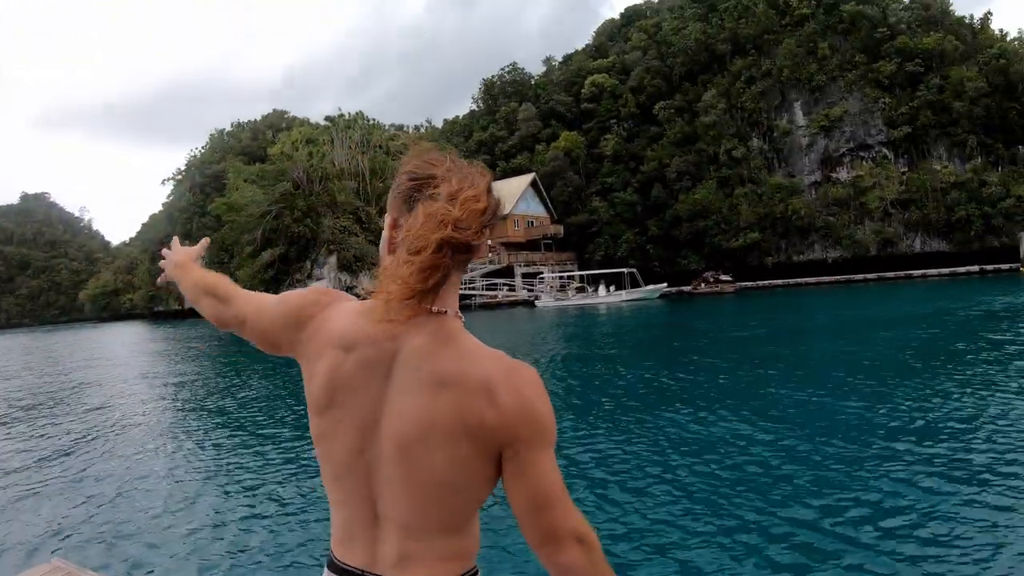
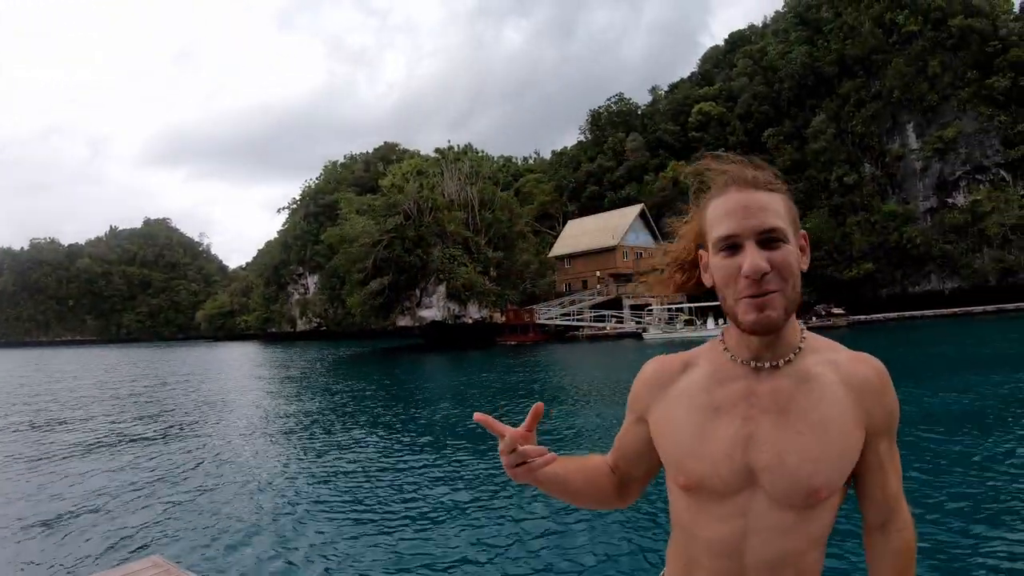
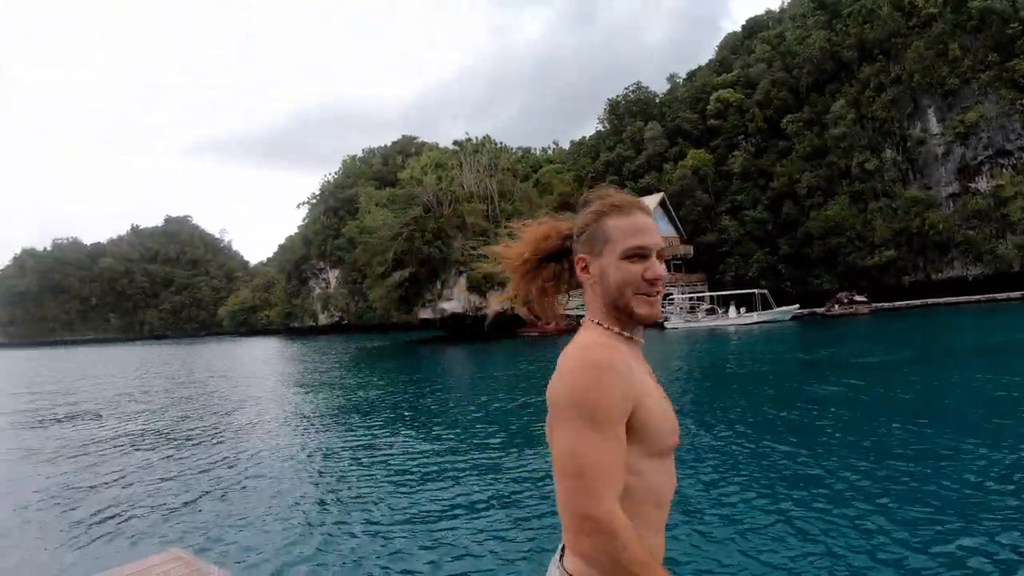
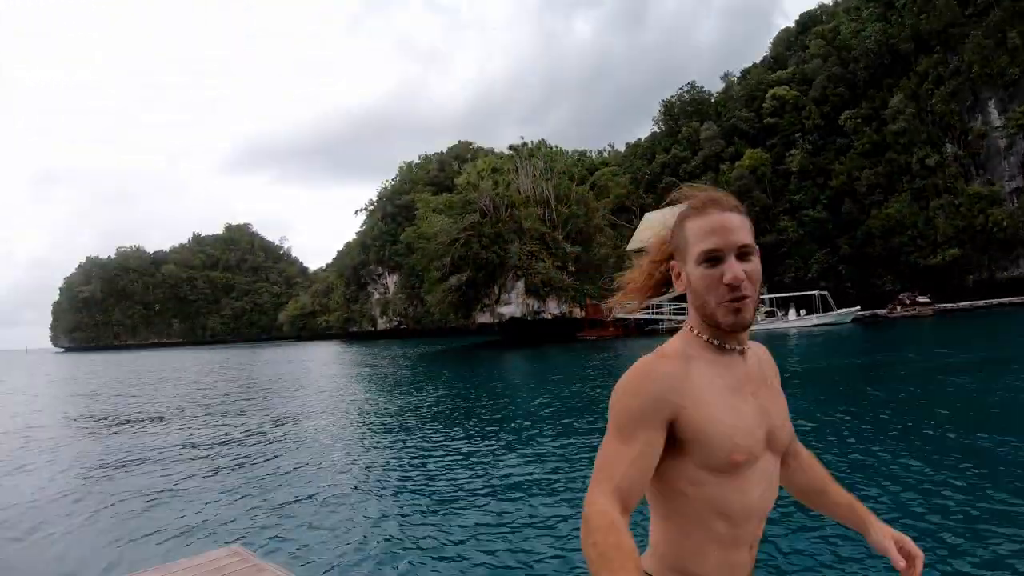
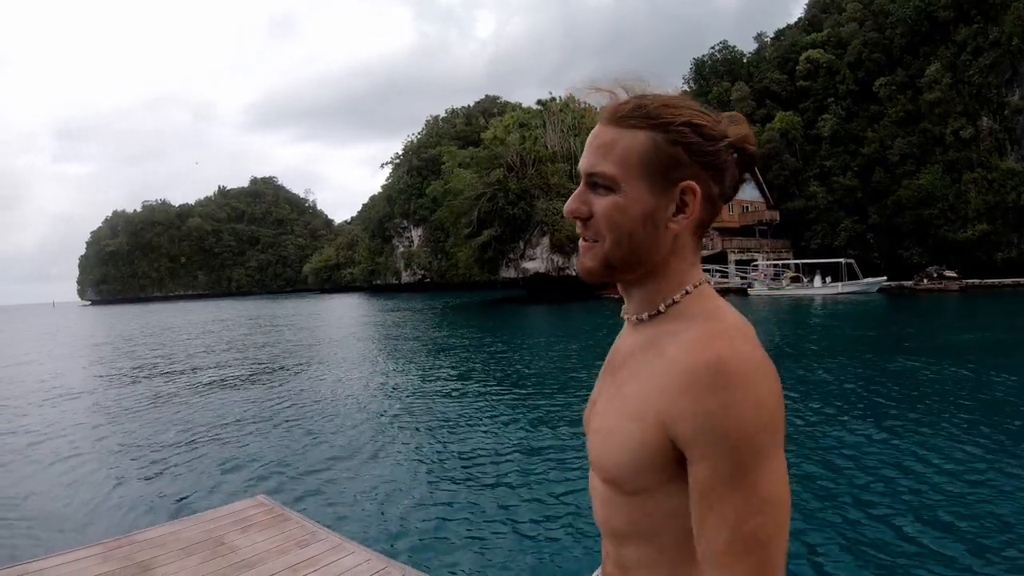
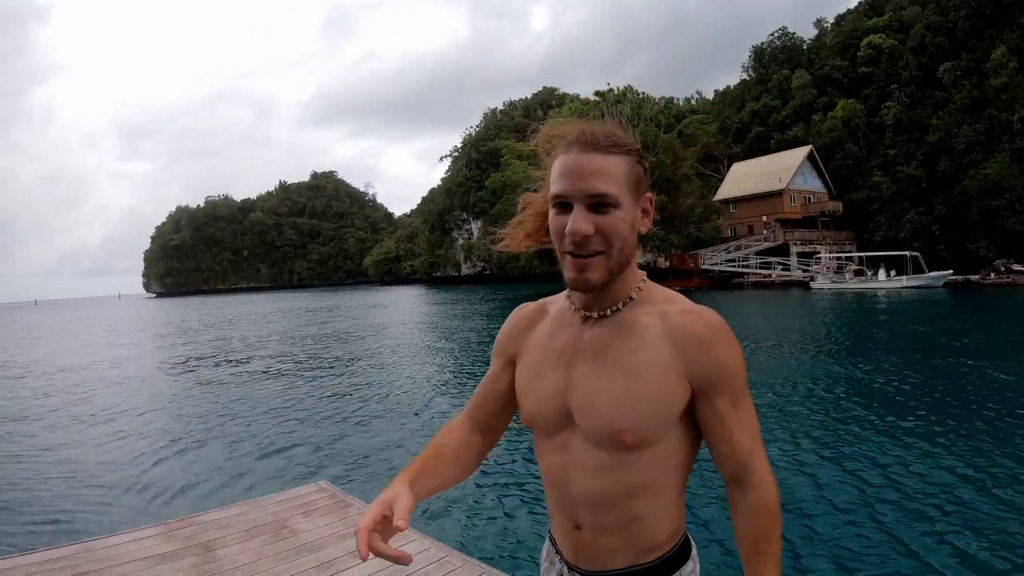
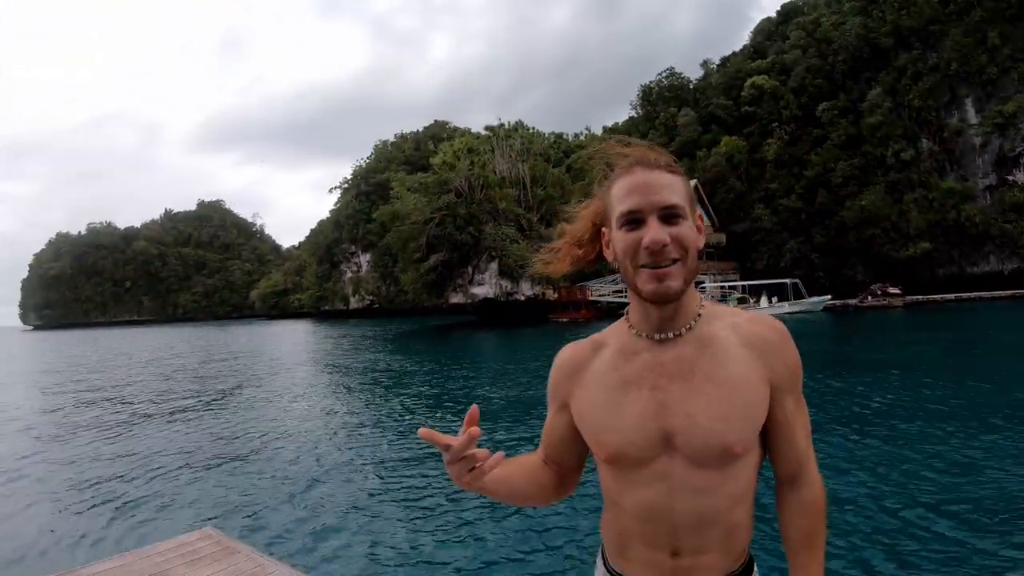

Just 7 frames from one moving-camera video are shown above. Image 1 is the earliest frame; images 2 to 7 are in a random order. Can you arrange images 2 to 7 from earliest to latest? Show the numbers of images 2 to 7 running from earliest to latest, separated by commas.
3, 4, 2, 7, 5, 6
